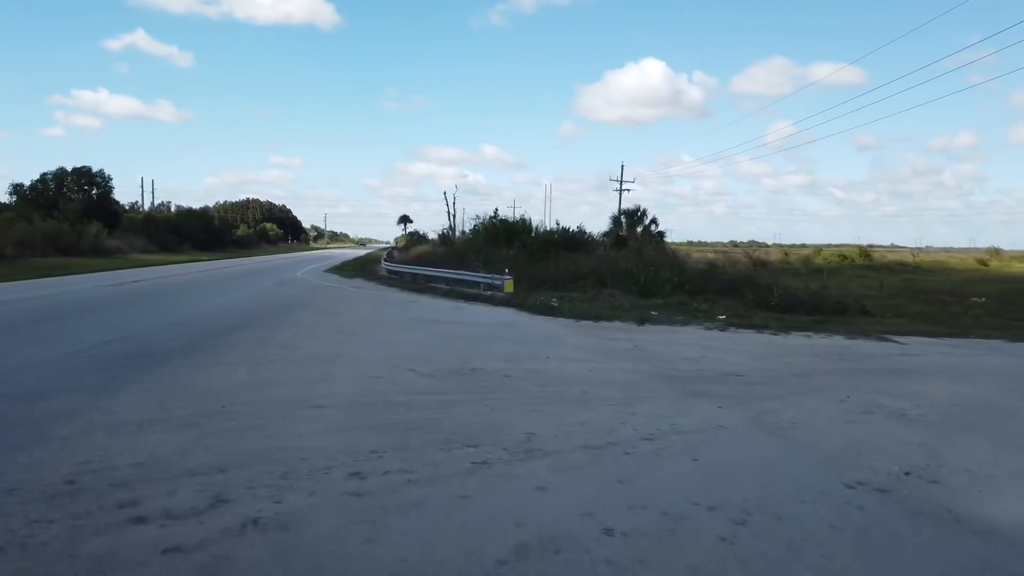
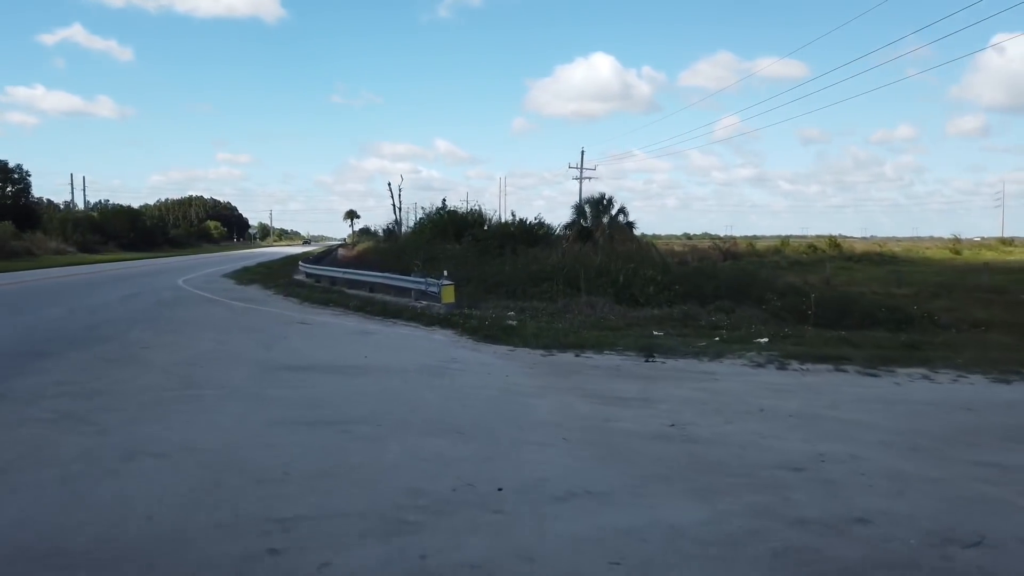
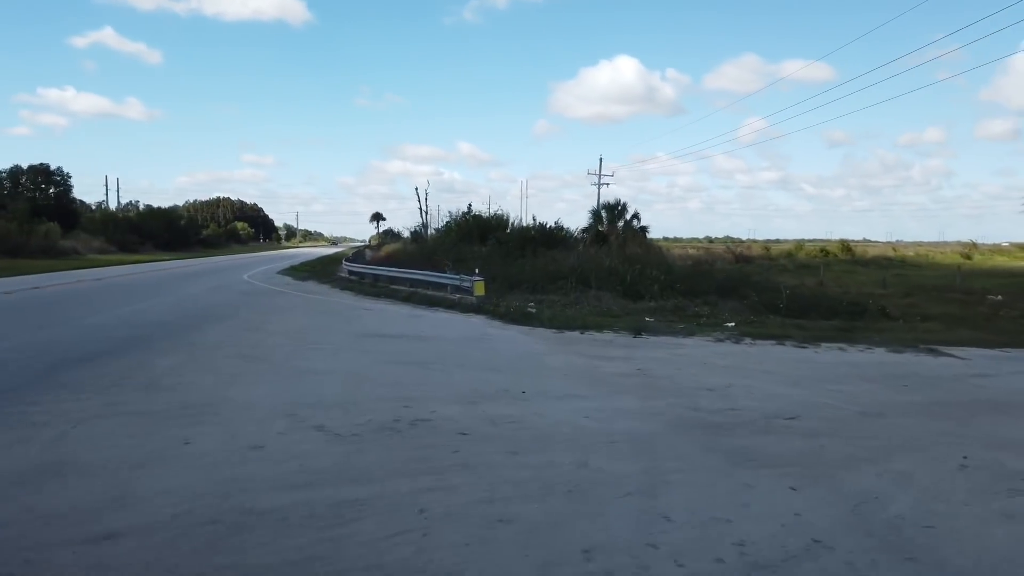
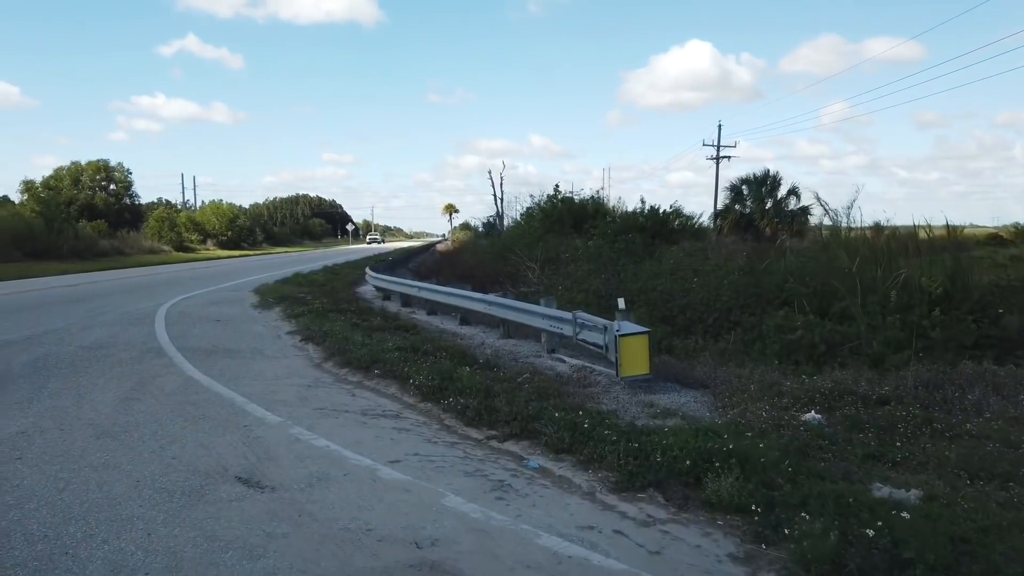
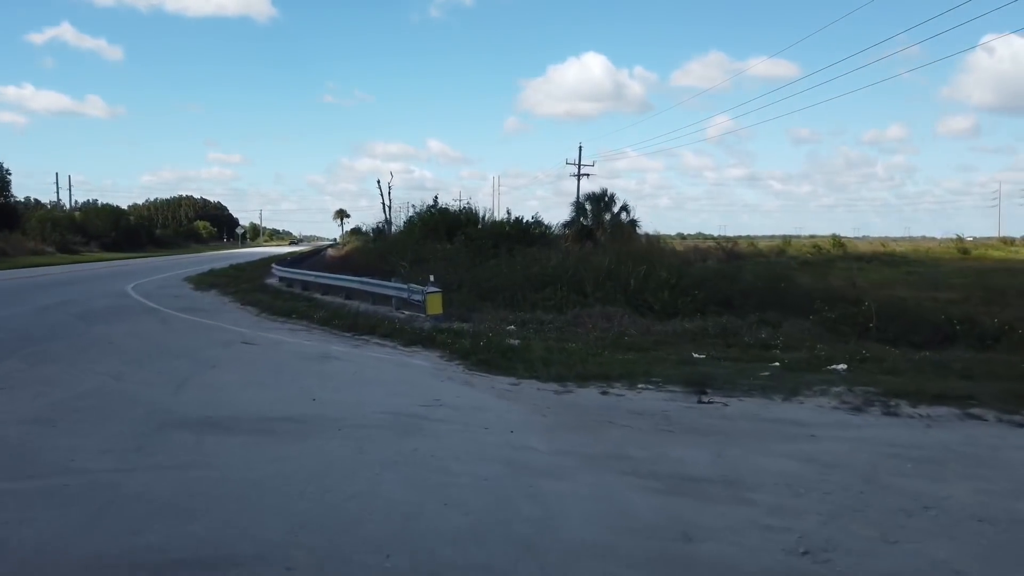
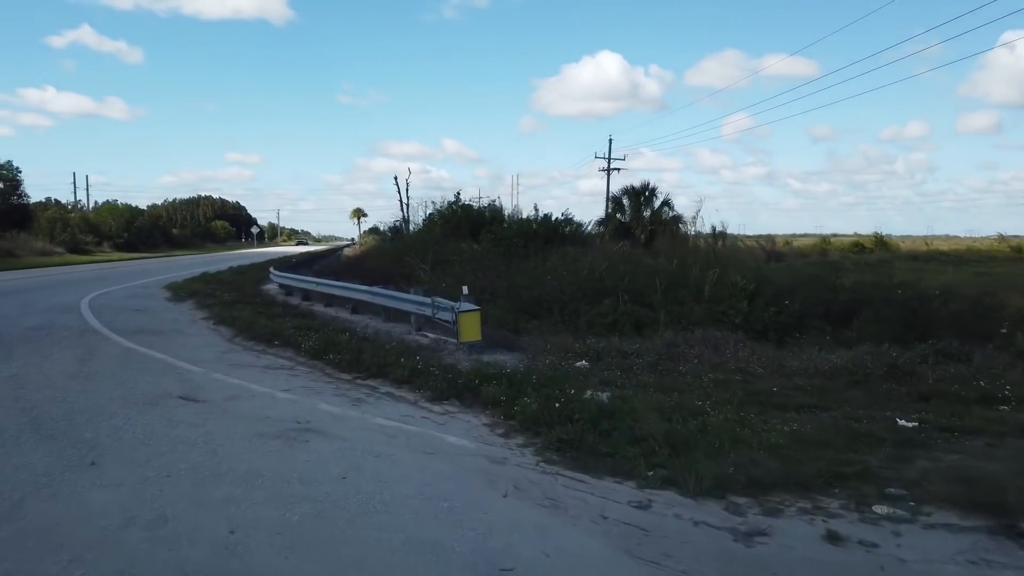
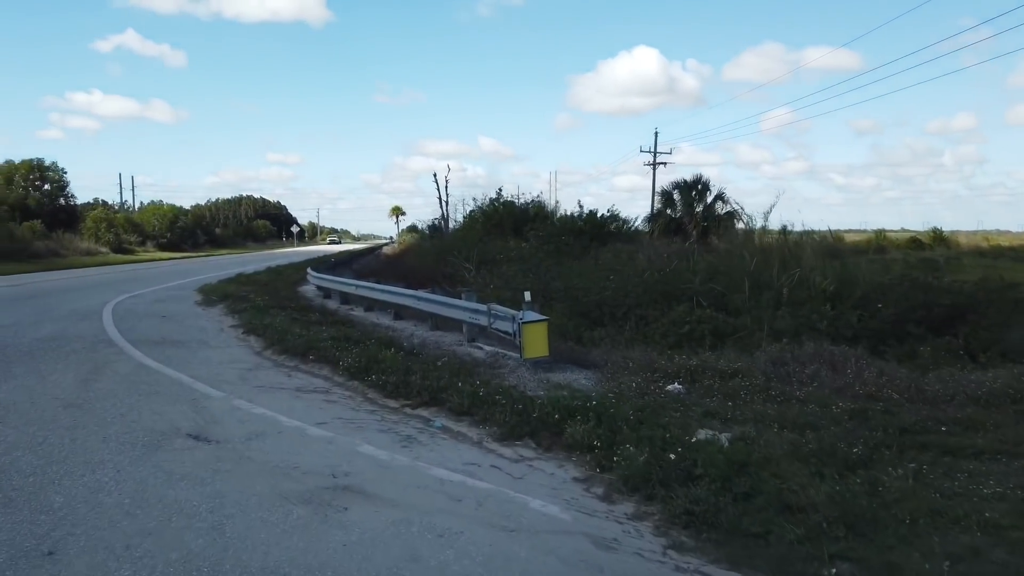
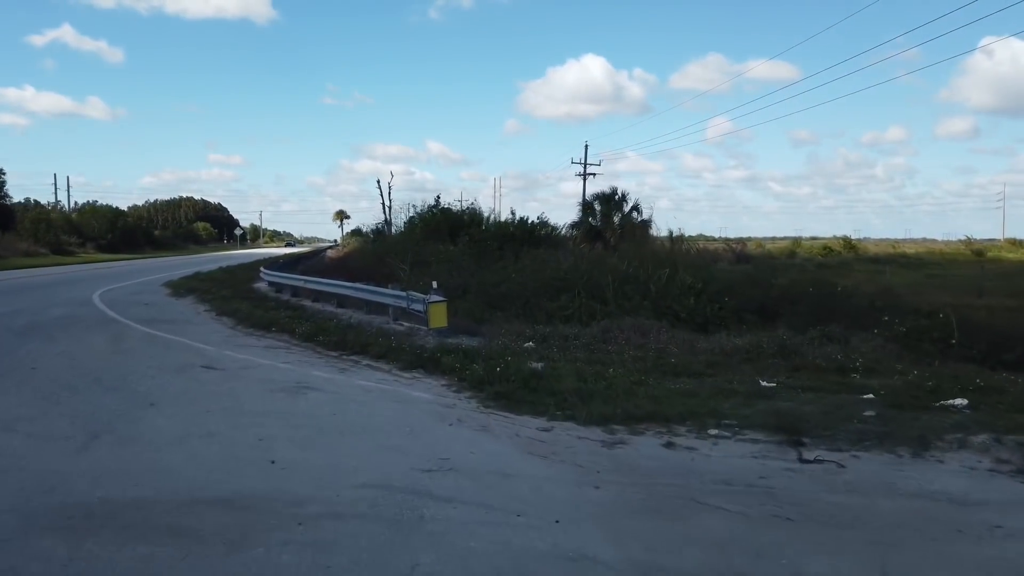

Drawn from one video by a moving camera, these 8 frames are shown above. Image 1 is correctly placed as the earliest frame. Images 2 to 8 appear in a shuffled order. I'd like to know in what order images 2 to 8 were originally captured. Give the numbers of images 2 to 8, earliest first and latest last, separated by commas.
3, 2, 5, 8, 6, 7, 4
